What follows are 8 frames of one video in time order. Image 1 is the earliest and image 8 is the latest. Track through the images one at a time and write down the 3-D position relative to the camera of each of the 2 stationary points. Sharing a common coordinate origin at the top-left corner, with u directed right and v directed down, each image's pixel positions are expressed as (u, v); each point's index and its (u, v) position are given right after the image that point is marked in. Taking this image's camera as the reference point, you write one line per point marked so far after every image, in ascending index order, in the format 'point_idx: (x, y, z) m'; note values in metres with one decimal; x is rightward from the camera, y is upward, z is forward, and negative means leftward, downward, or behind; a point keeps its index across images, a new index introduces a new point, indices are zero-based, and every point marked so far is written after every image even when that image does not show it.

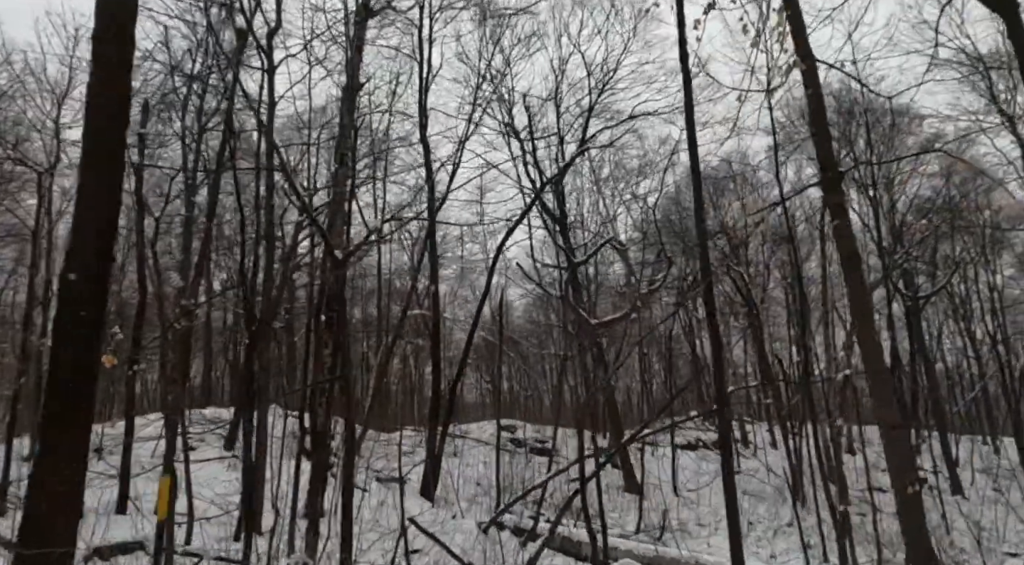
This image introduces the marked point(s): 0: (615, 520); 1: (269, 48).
0: (+1.6, -3.5, +10.1) m
1: (-2.6, +2.5, +7.4) m
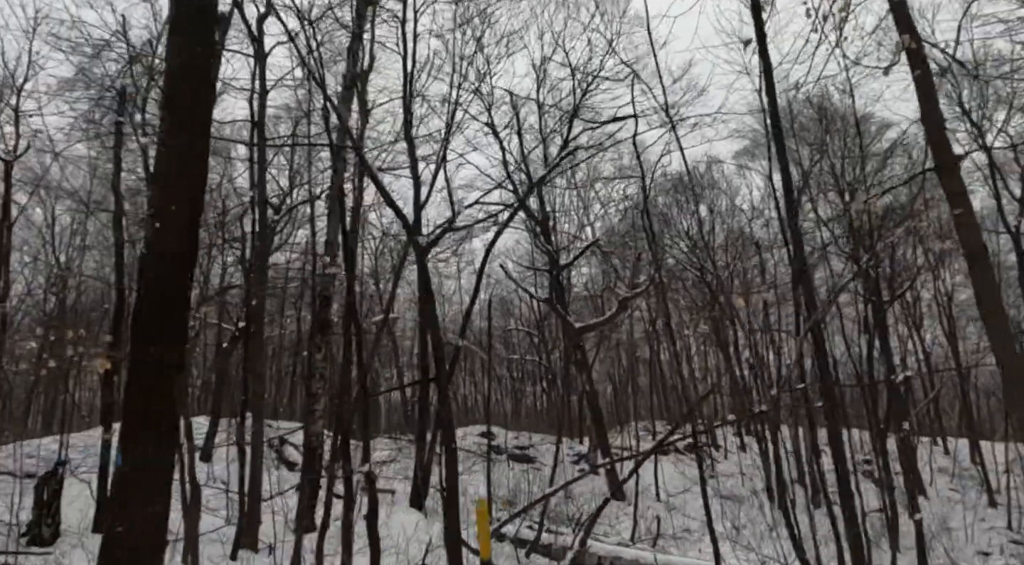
0: (+1.4, -3.6, +9.9) m
1: (-2.6, +2.5, +6.9) m
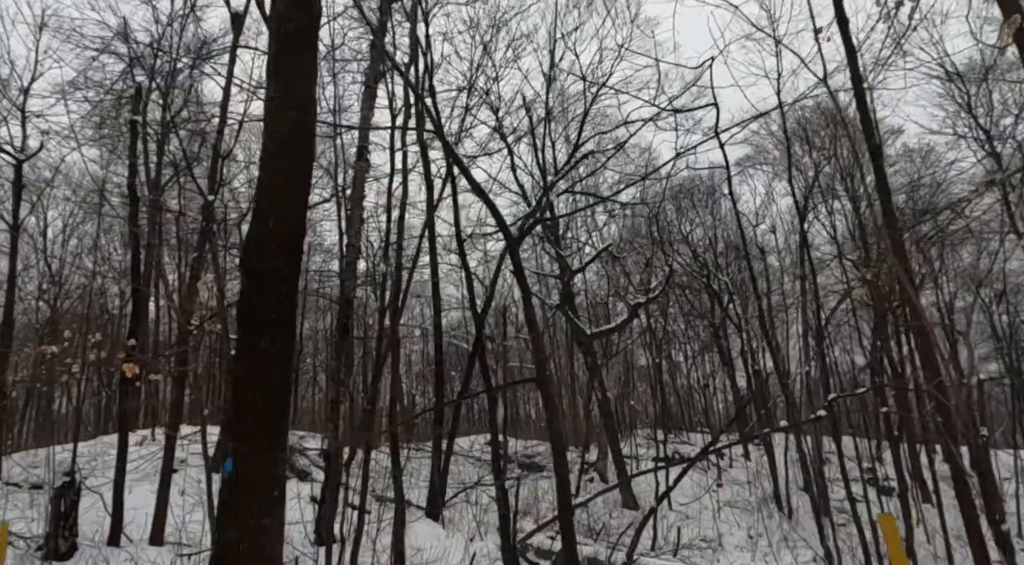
0: (+1.6, -3.6, +9.7) m
1: (-2.3, +2.5, +6.8) m
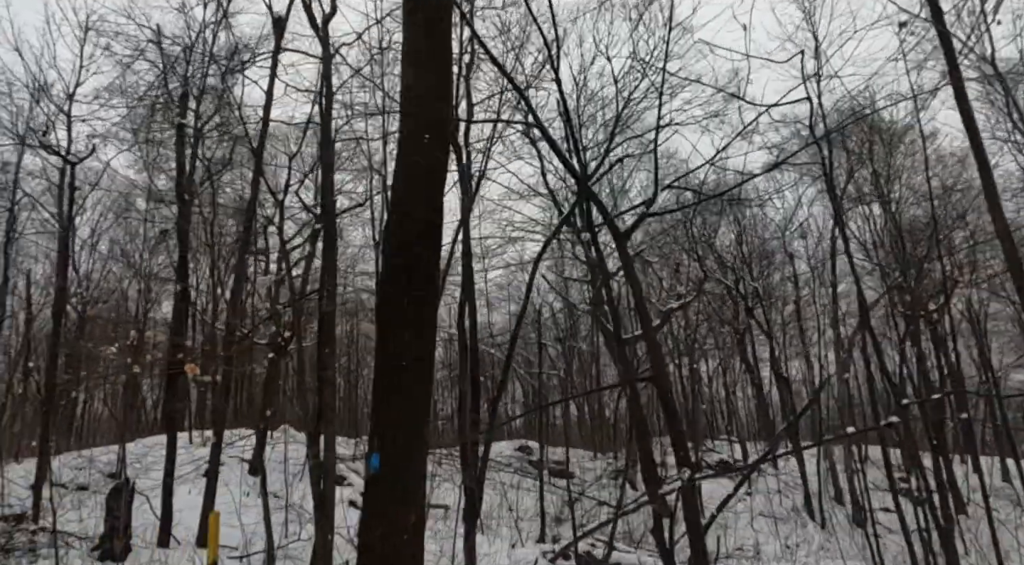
0: (+2.1, -3.7, +9.6) m
1: (-1.9, +2.5, +6.8) m
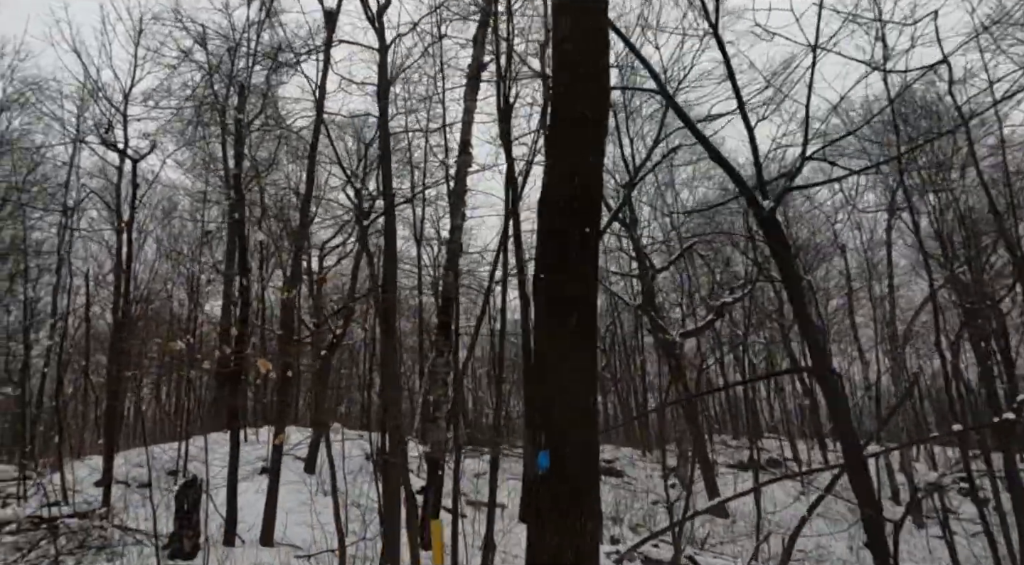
0: (+2.9, -3.6, +9.3) m
1: (-1.3, +2.5, +6.7) m
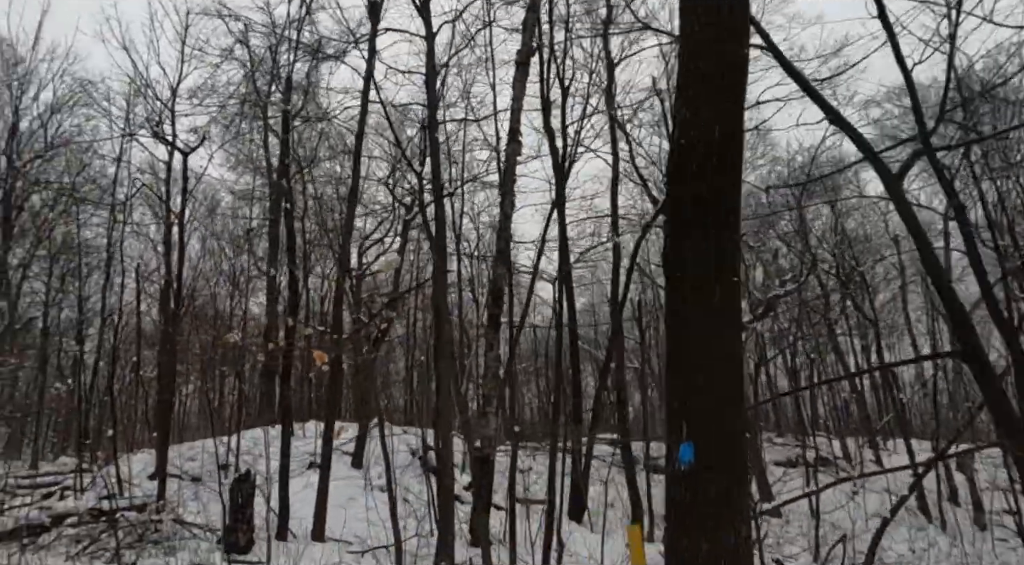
0: (+3.5, -3.5, +9.0) m
1: (-0.8, +2.6, +6.6) m
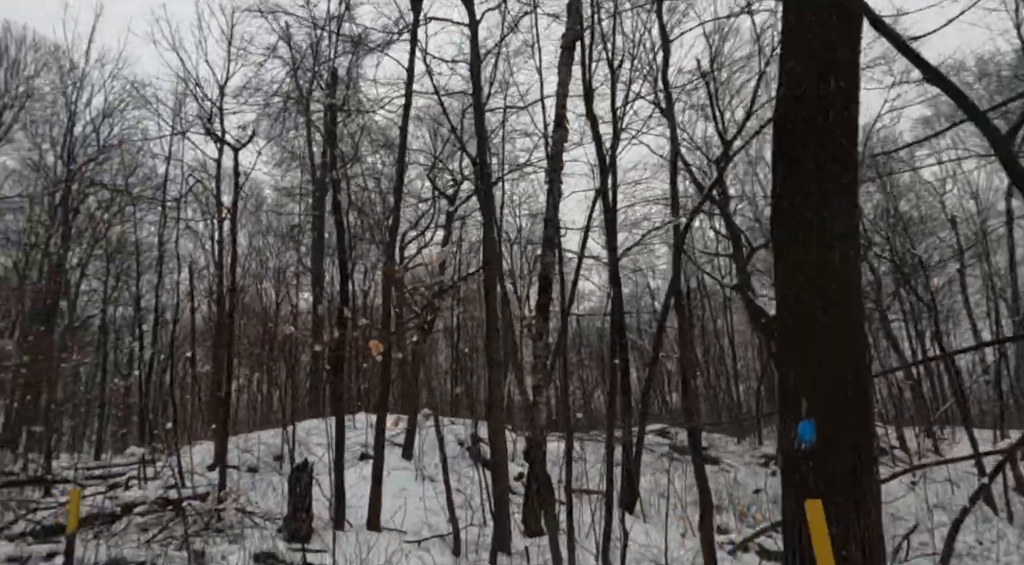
0: (+4.2, -3.3, +8.8) m
1: (-0.4, +2.7, +6.5) m
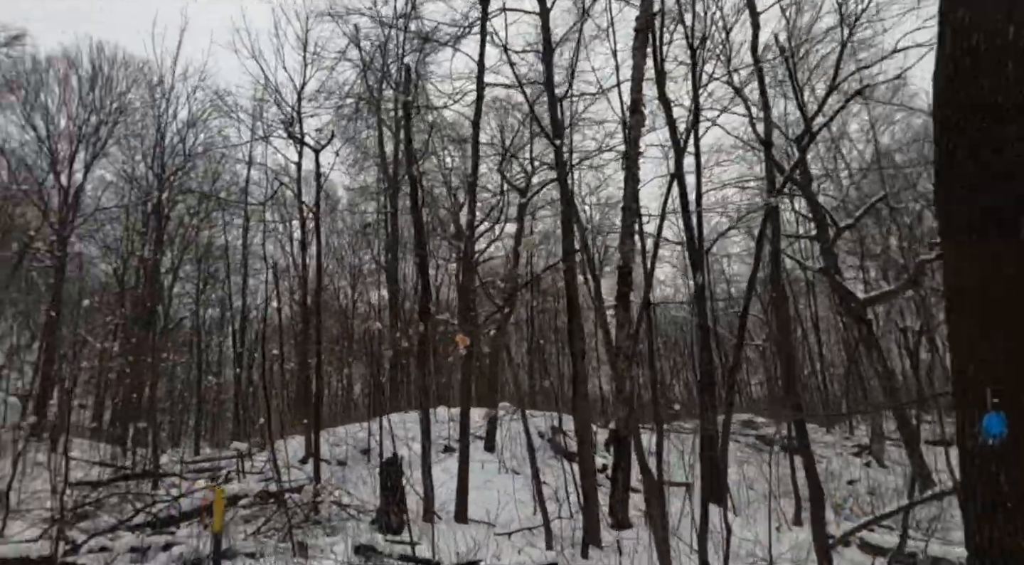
0: (+5.2, -3.0, +8.3) m
1: (+0.3, +2.8, +6.4) m
